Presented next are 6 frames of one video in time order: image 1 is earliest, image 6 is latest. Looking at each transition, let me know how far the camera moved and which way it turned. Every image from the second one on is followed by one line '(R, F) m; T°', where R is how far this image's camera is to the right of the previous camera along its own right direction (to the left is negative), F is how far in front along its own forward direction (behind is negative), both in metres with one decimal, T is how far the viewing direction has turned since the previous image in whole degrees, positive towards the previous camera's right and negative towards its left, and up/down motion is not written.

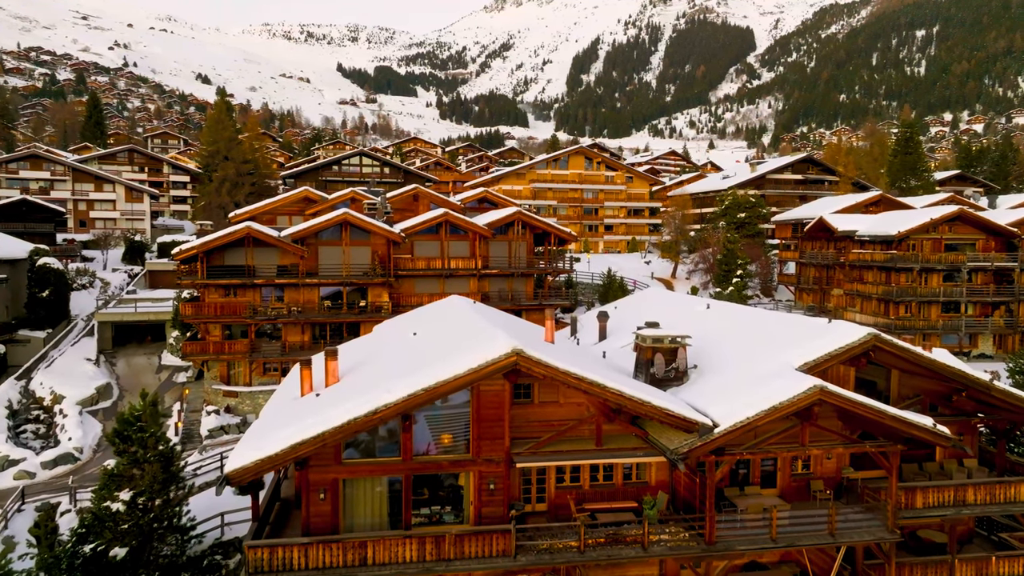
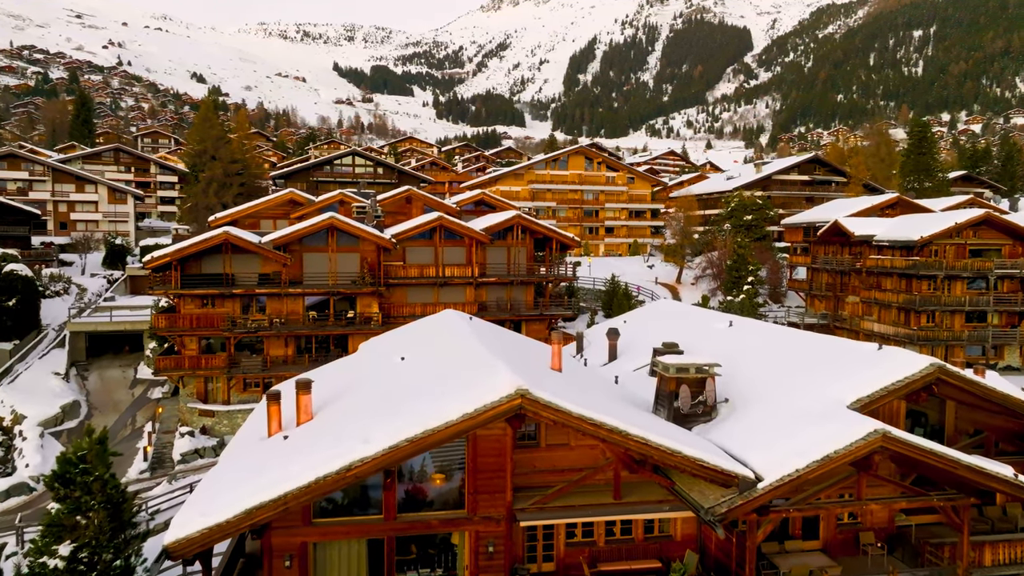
(-0.1, +2.2) m; 0°
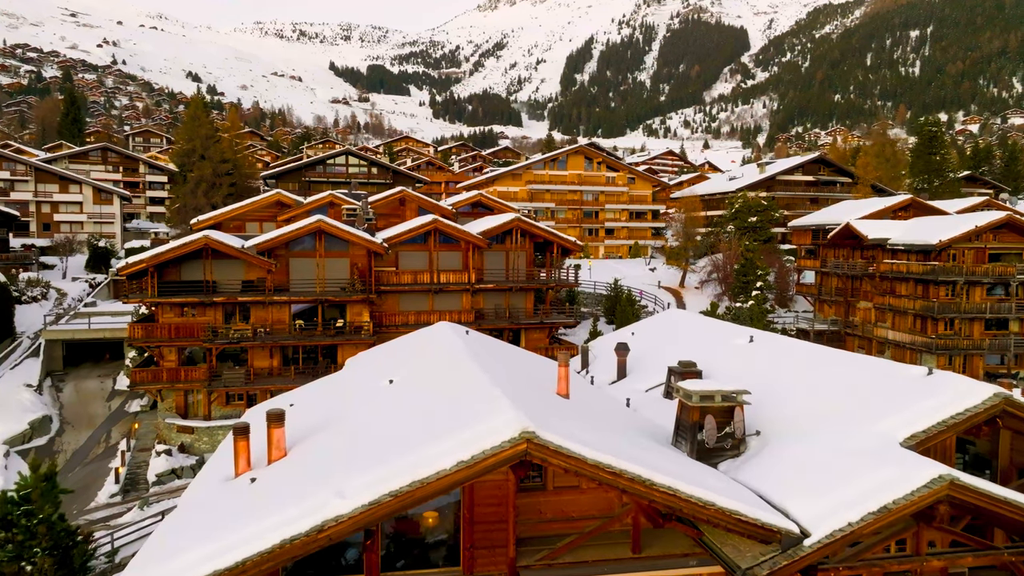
(-0.1, +1.7) m; 0°
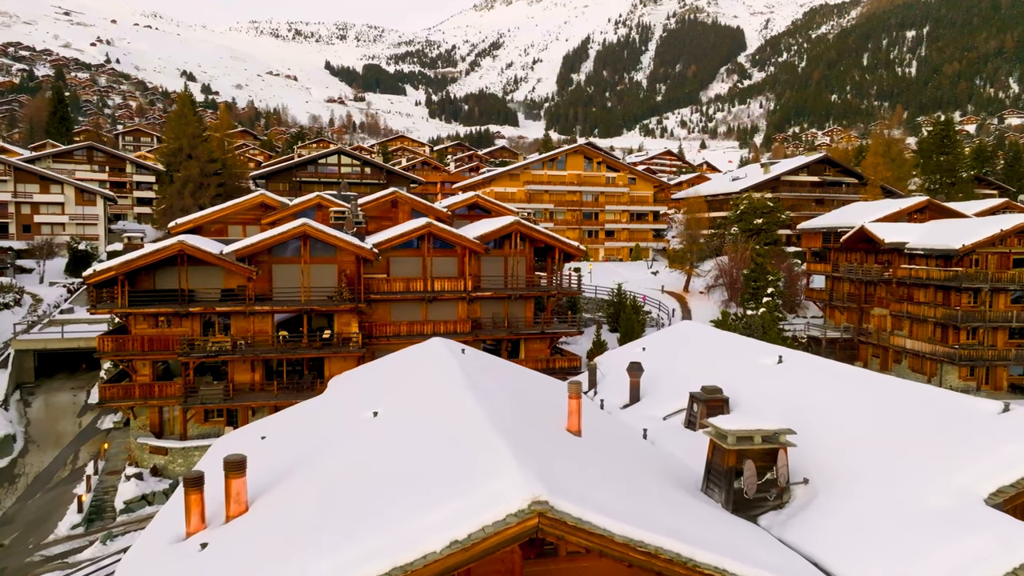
(-0.1, +1.9) m; 0°
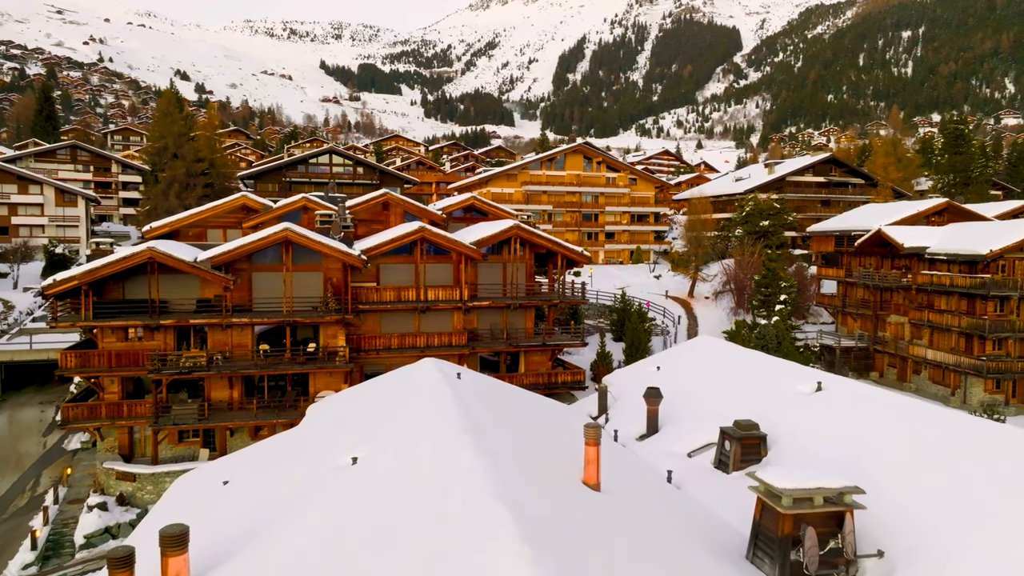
(-0.1, +1.9) m; 0°
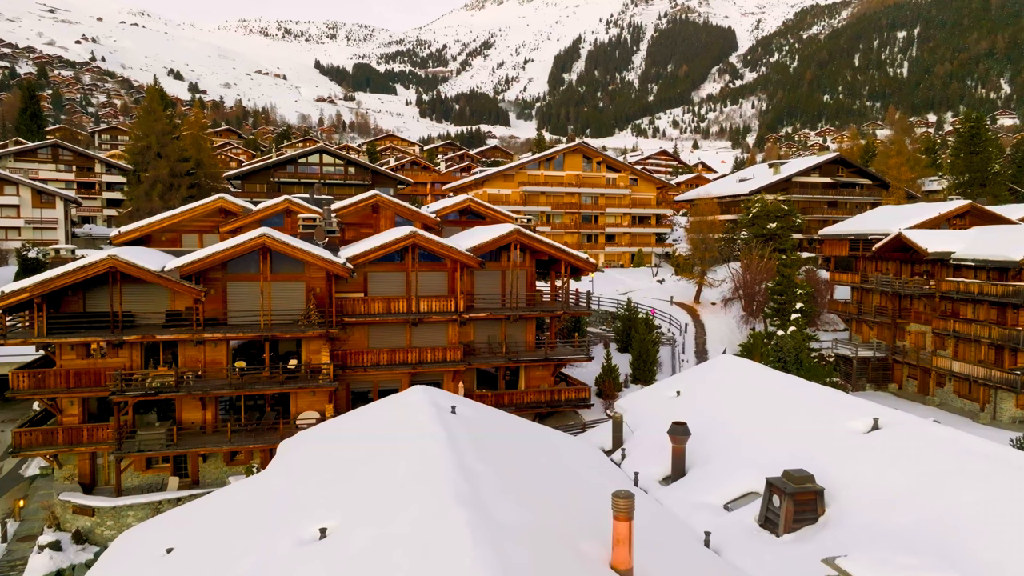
(-0.2, +2.1) m; 0°
